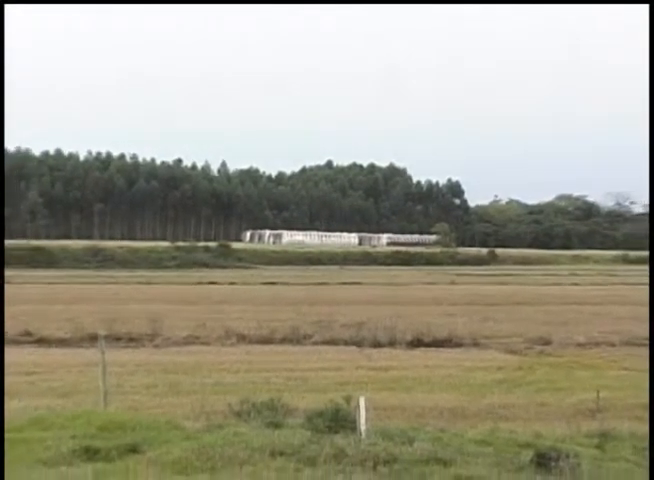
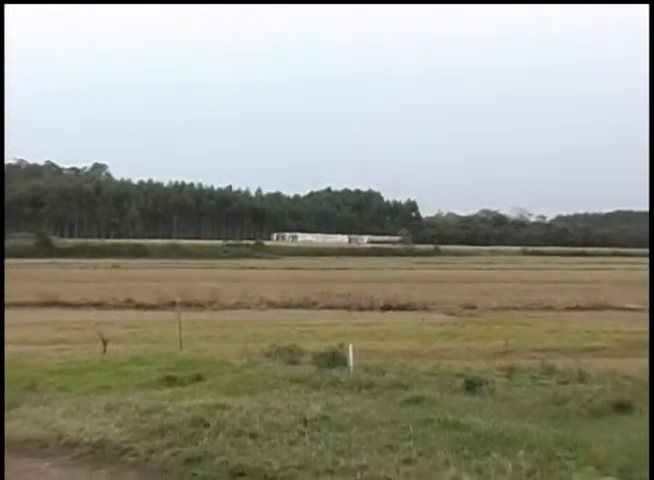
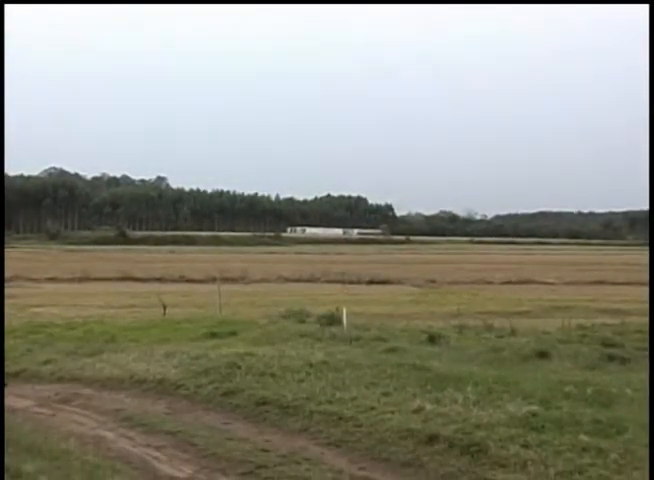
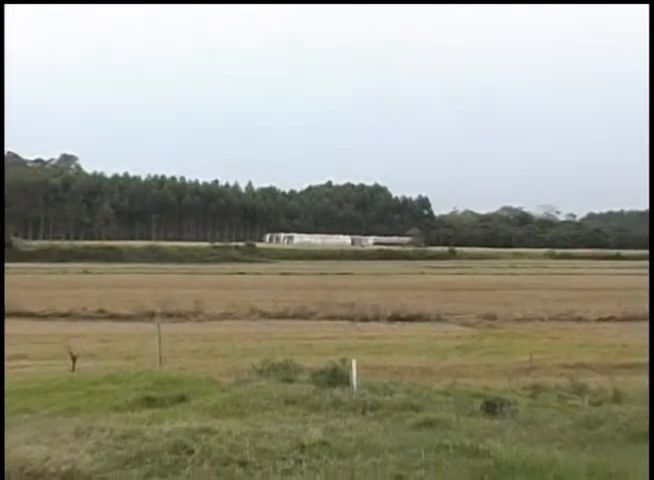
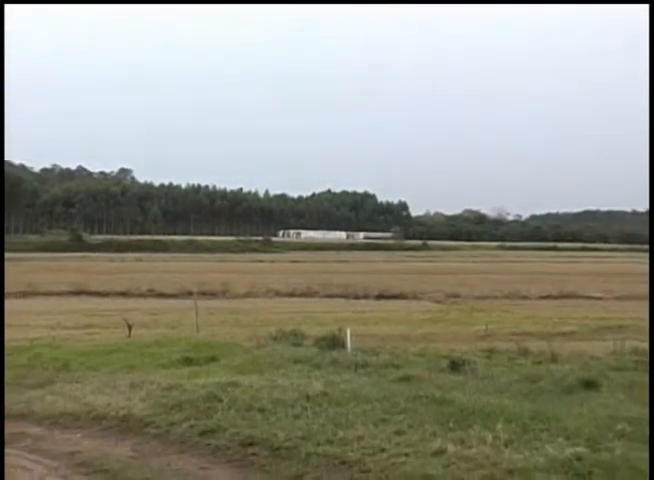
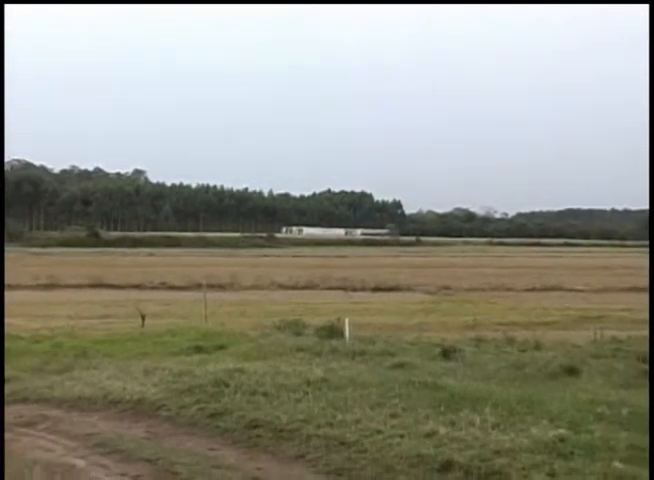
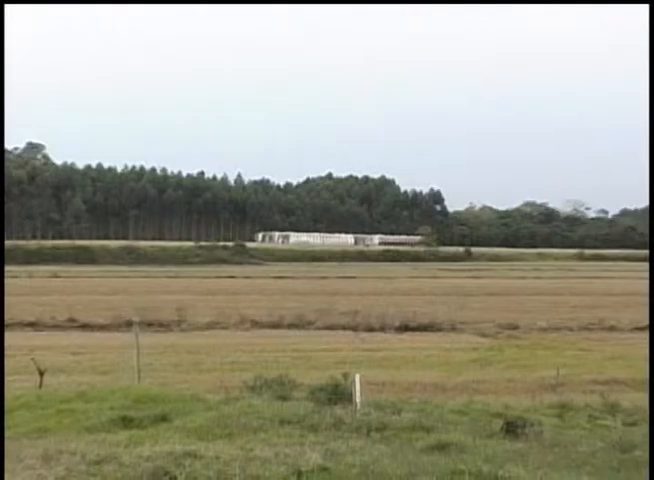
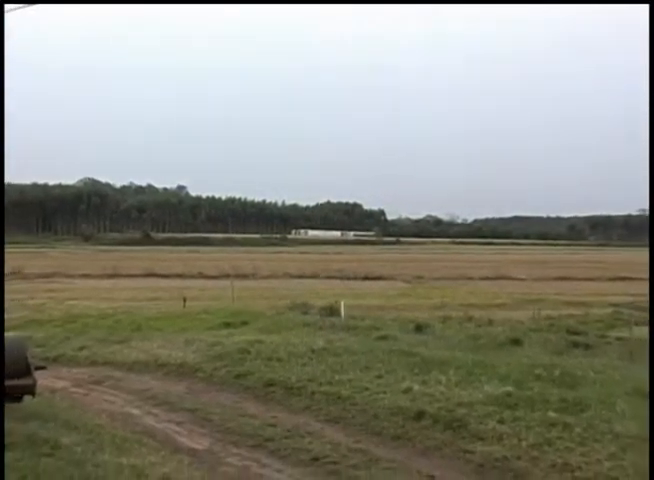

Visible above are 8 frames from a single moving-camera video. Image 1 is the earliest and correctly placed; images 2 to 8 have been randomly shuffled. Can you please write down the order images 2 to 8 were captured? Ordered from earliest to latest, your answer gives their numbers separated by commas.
7, 4, 2, 5, 6, 3, 8
